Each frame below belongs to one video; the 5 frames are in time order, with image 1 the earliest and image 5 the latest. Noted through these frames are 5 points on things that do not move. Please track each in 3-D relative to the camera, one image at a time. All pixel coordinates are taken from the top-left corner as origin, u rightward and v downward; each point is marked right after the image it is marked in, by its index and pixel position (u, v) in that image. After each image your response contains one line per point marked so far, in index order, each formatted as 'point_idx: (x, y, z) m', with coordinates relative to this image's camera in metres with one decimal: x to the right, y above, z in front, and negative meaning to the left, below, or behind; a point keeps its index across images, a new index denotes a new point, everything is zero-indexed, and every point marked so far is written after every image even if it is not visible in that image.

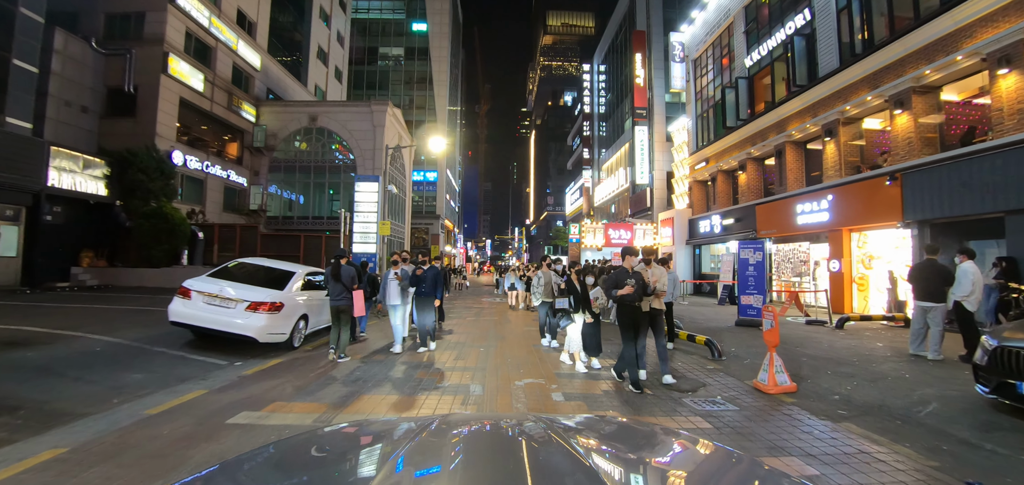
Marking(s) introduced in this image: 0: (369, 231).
0: (-6.2, +0.5, +18.0) m
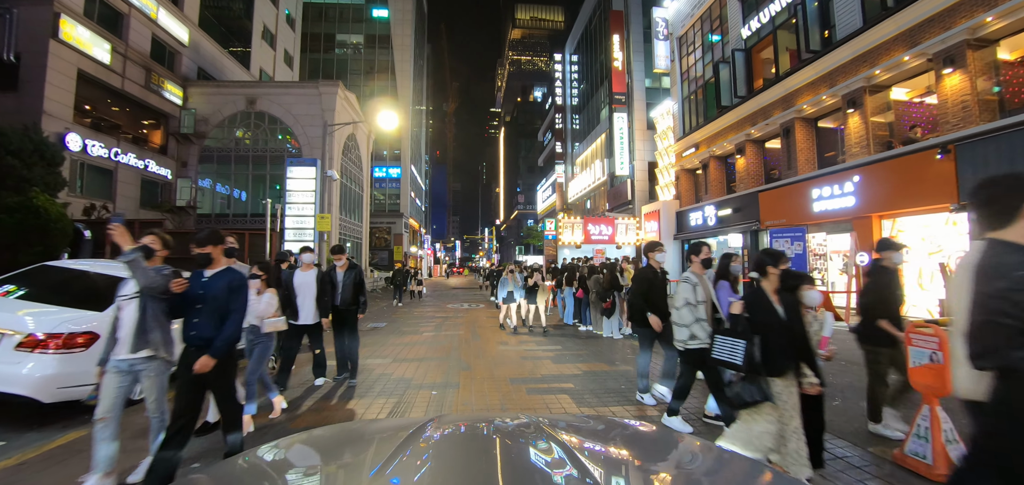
0: (-7.3, +0.6, +14.6) m
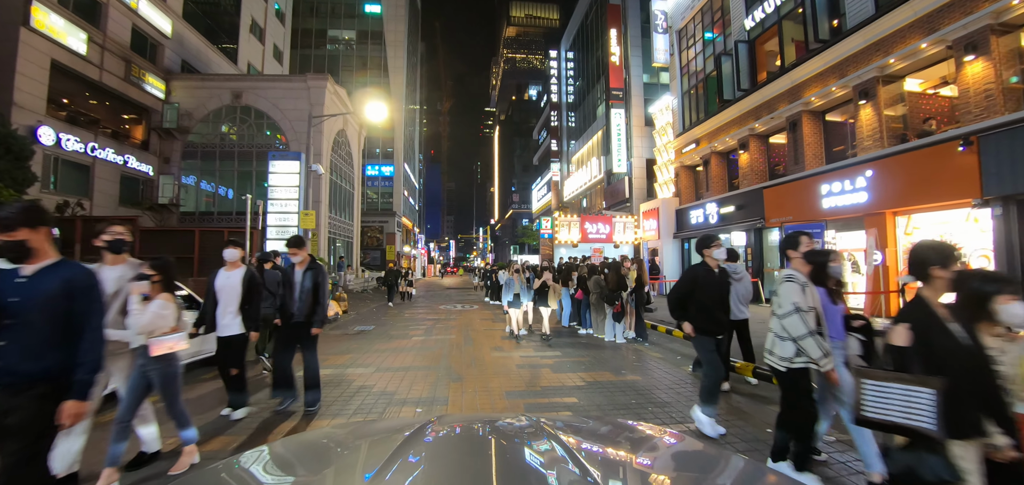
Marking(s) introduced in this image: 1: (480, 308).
0: (-7.4, +0.6, +13.8) m
1: (-1.4, -2.8, +17.9) m
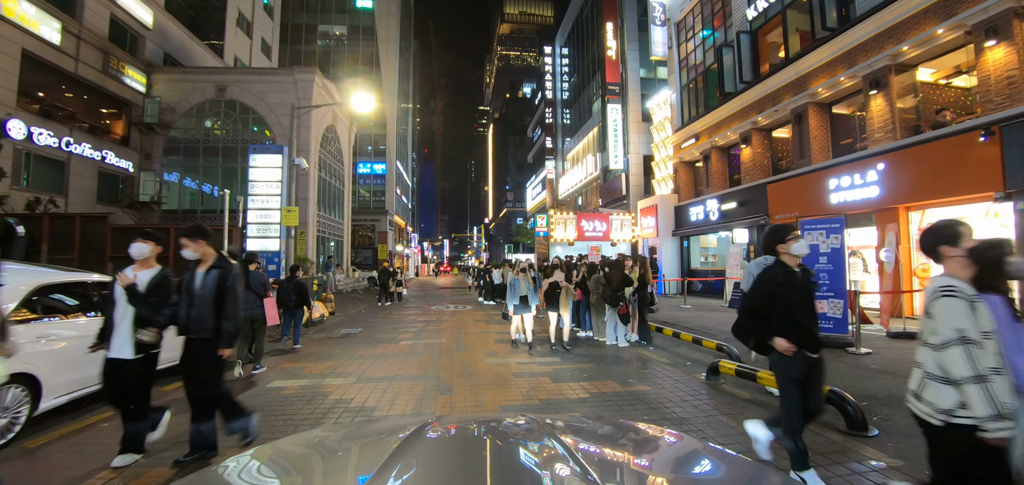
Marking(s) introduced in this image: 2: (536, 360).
0: (-7.6, +0.7, +13.0) m
1: (-1.6, -2.7, +17.2) m
2: (+0.4, -2.2, +7.8) m
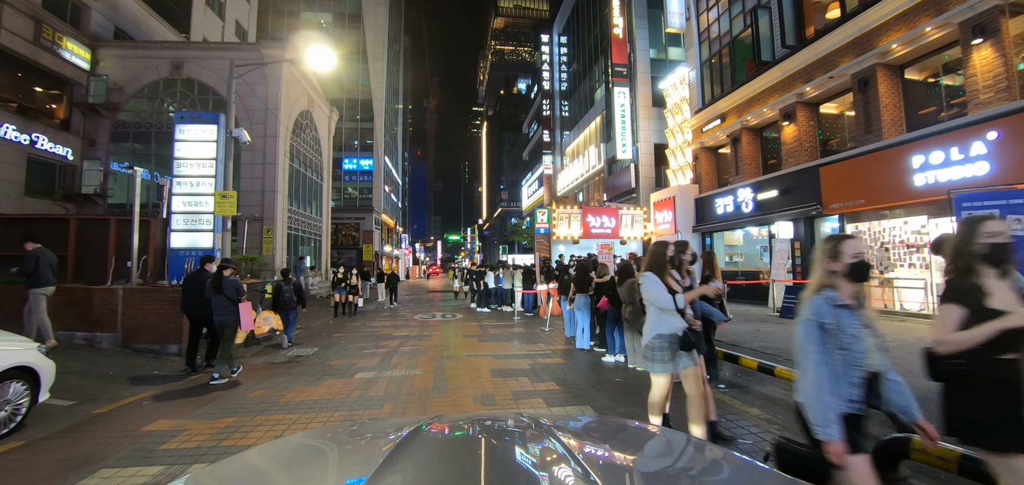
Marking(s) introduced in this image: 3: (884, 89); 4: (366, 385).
0: (-7.6, +0.8, +10.2) m
1: (-1.6, -2.6, +14.4) m
2: (+0.5, -2.0, +5.0) m
3: (+9.9, +4.1, +11.1) m
4: (-2.1, -2.1, +6.3) m
